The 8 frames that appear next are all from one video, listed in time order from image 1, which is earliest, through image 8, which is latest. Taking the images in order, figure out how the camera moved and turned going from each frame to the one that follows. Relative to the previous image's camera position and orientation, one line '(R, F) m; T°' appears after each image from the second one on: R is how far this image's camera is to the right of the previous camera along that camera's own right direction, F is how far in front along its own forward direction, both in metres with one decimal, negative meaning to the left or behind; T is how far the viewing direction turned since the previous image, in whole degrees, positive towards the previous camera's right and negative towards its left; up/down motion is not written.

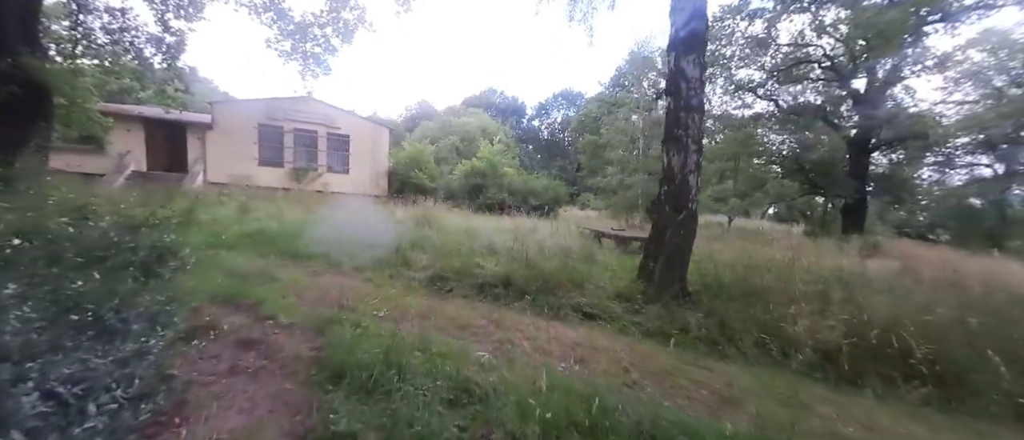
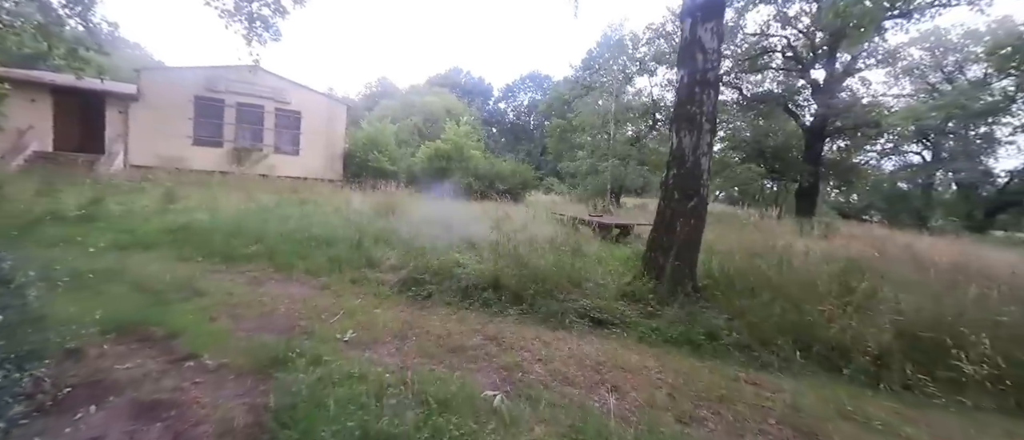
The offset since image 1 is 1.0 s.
(-0.4, +0.8) m; +6°
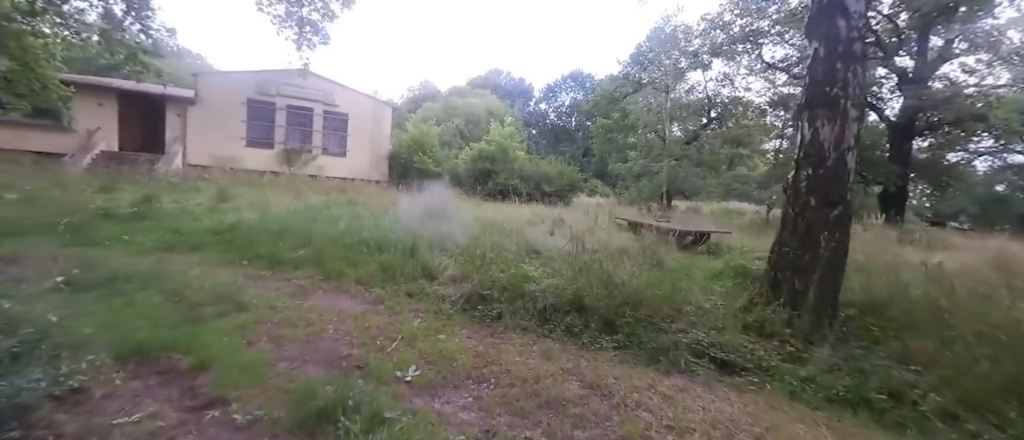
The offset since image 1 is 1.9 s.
(-0.5, +0.8) m; -6°
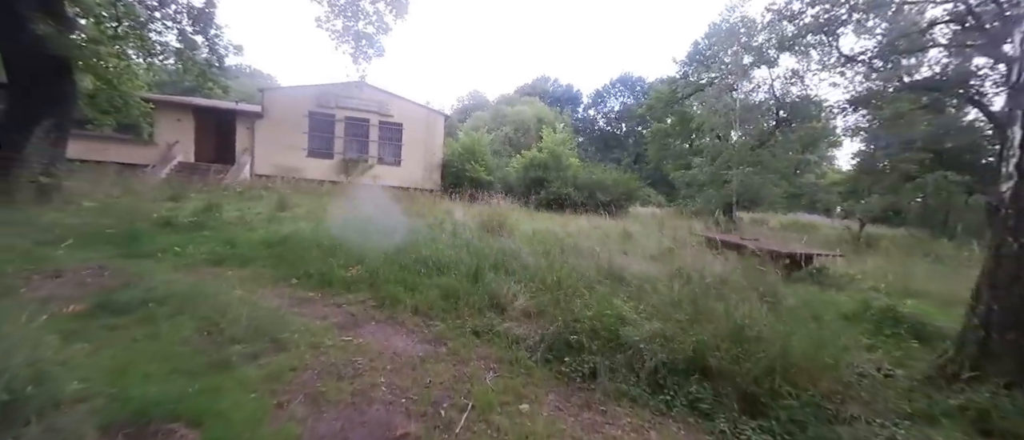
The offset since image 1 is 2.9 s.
(-0.4, +0.8) m; -7°
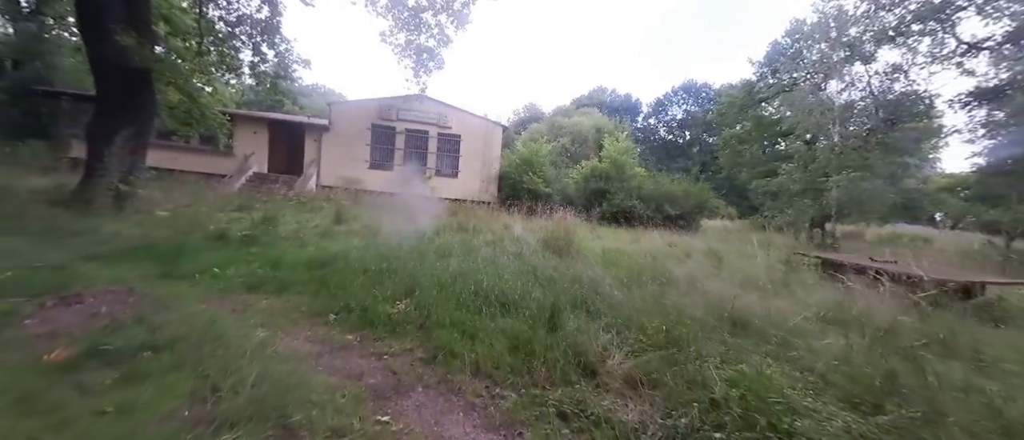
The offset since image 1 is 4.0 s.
(-0.3, +0.9) m; -8°
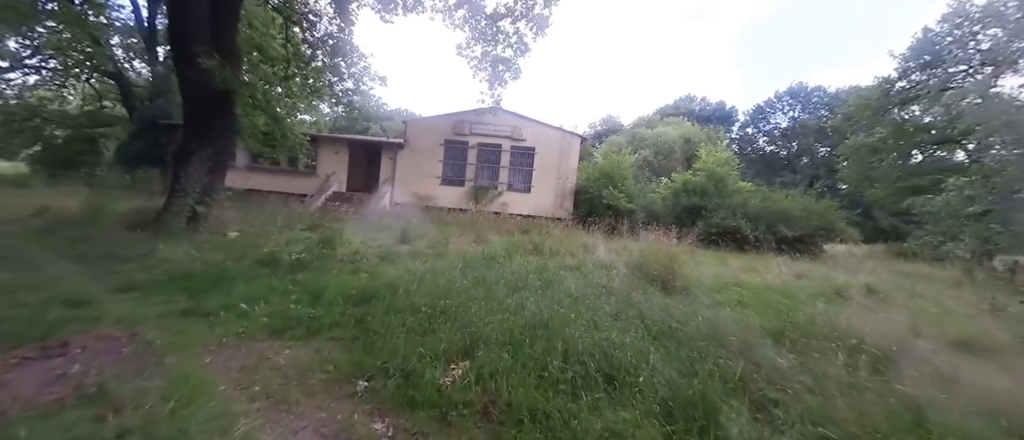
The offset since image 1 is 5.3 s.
(-0.3, +1.2) m; -11°
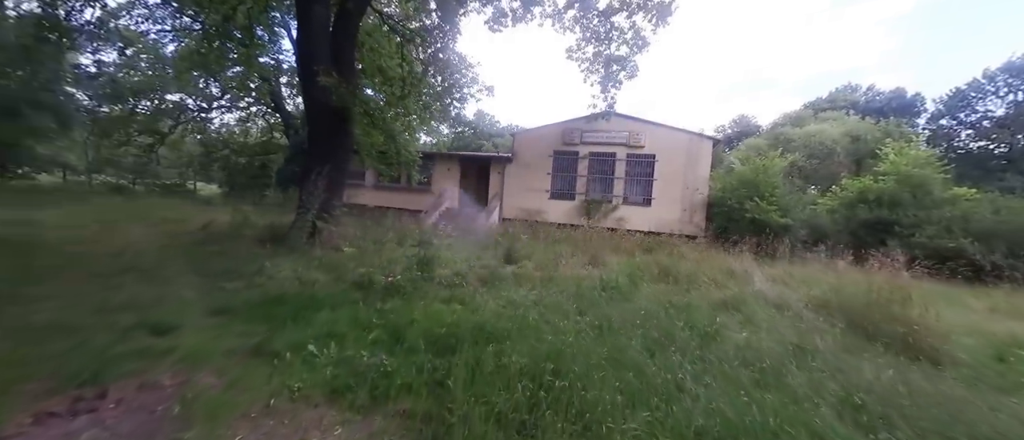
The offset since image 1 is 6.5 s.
(-0.2, +1.0) m; -17°
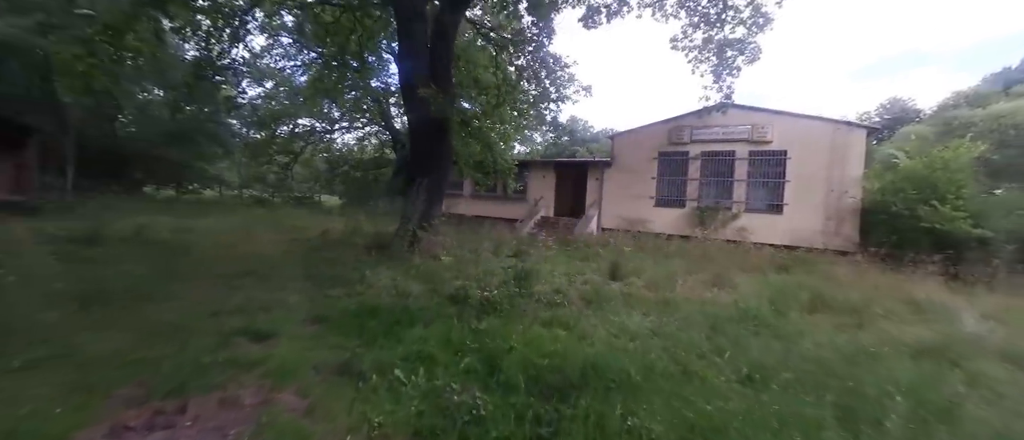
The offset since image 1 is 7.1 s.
(-0.2, +0.5) m; -14°
